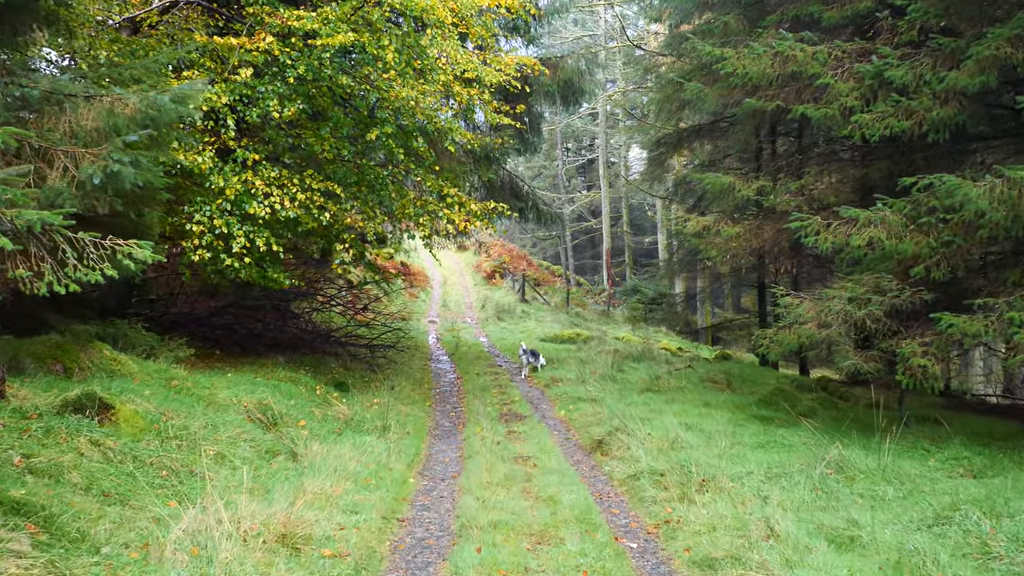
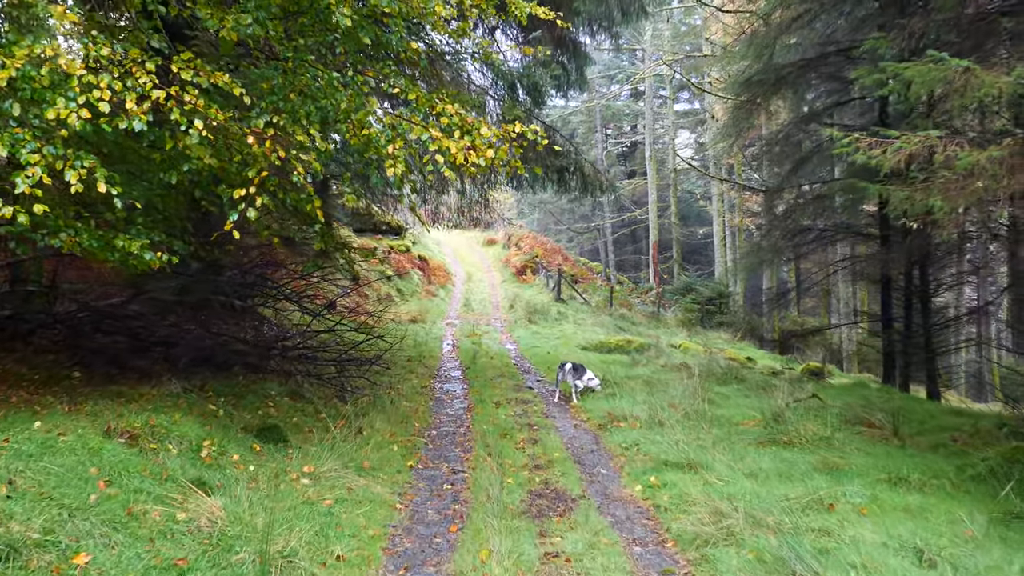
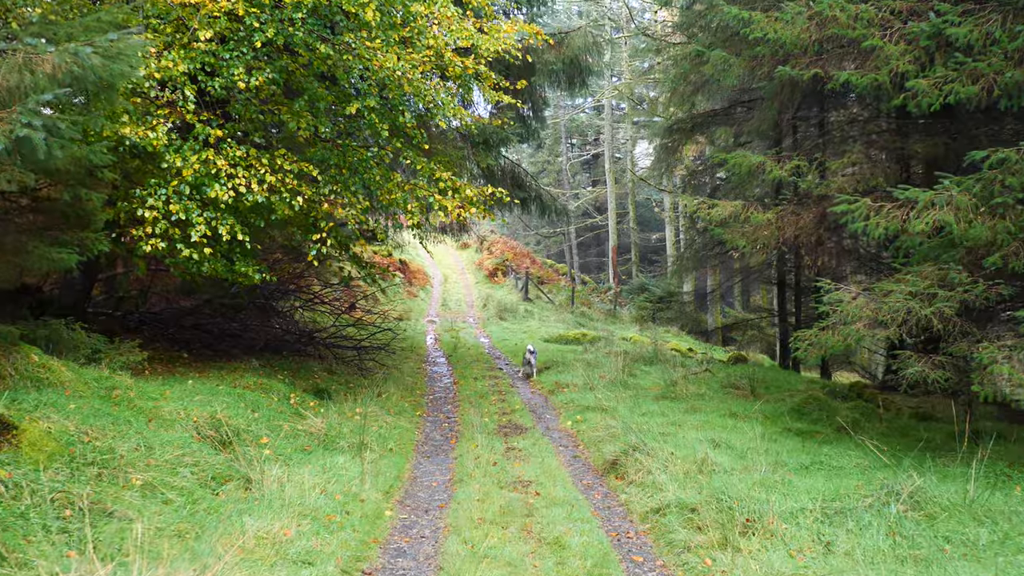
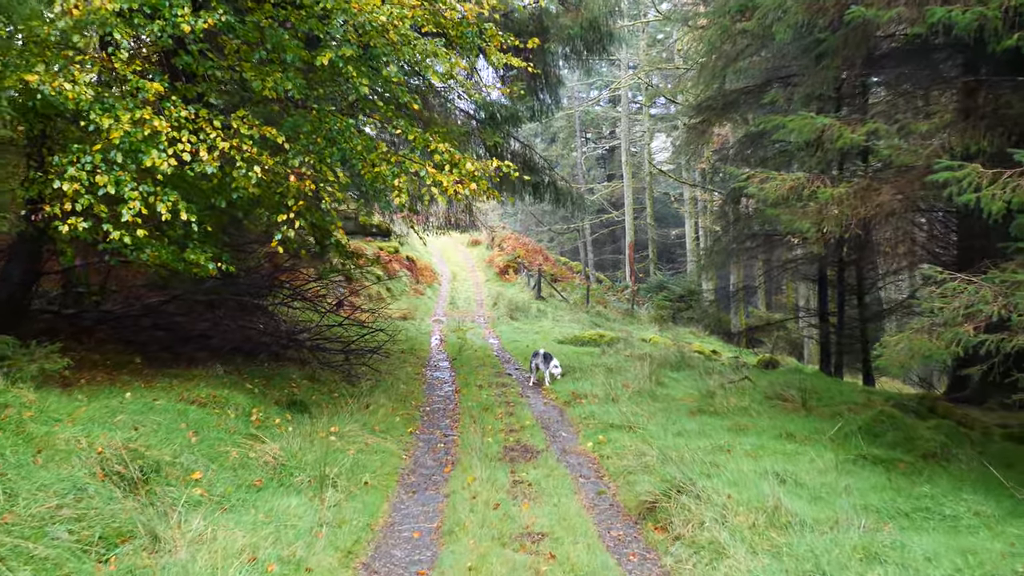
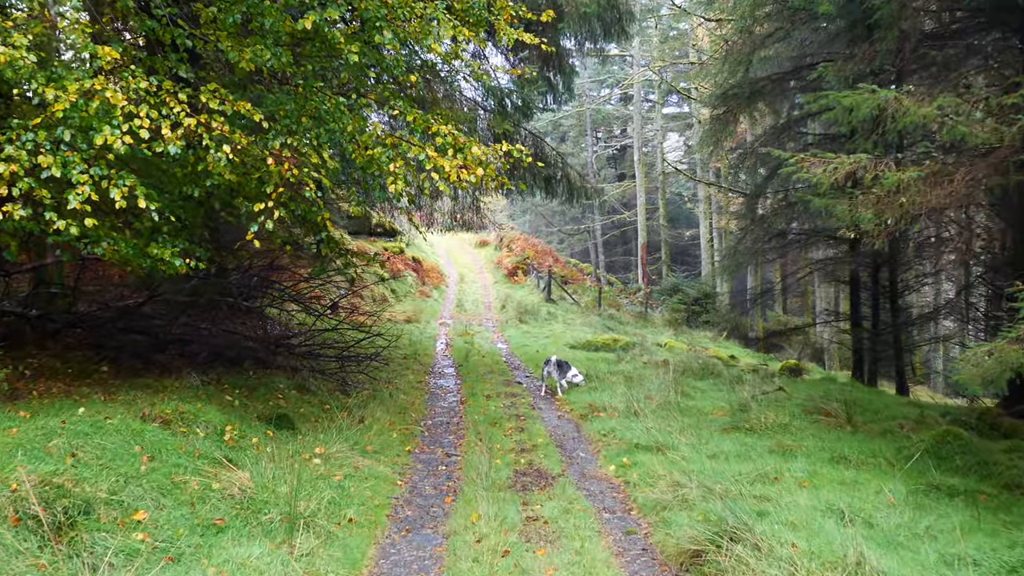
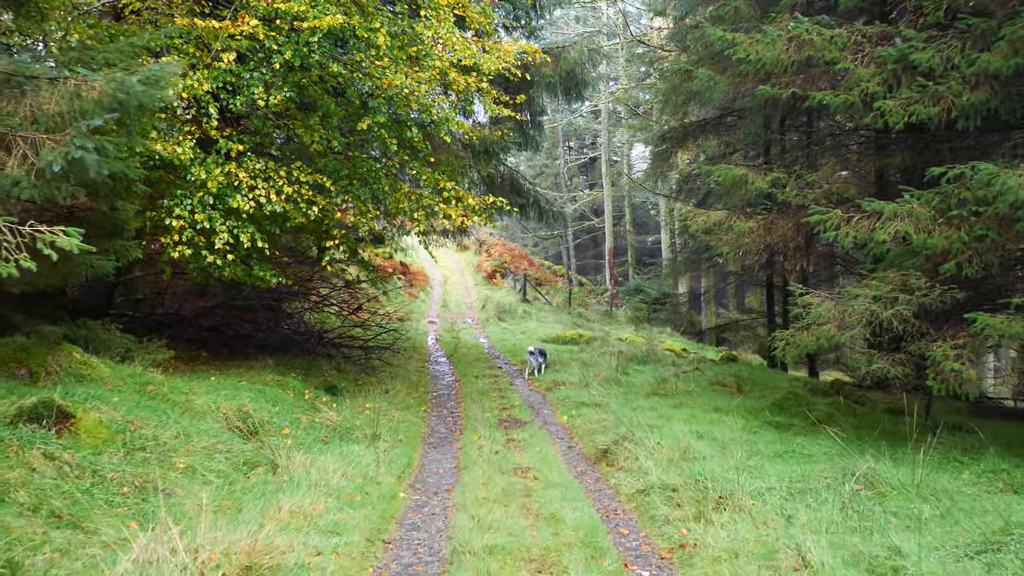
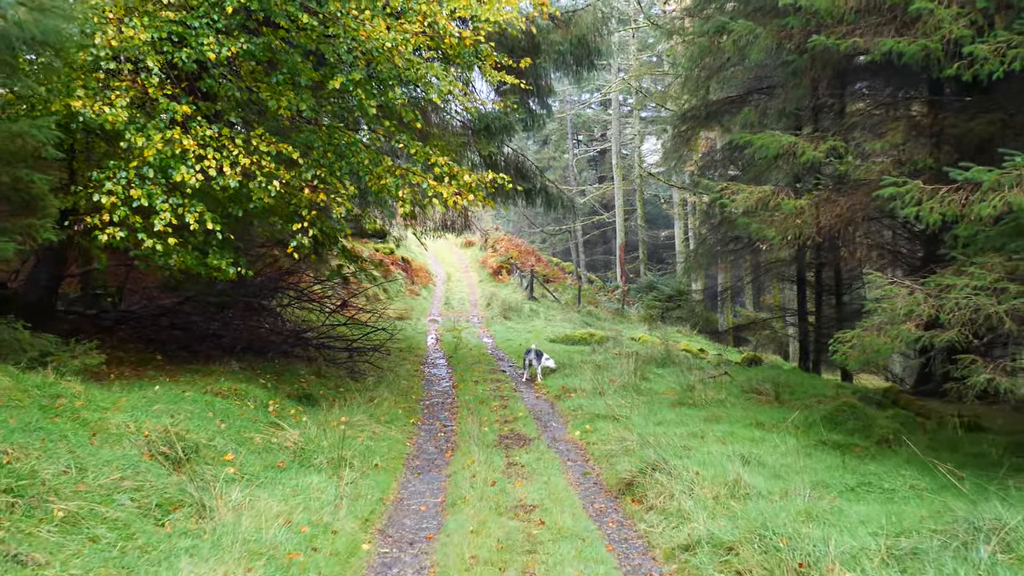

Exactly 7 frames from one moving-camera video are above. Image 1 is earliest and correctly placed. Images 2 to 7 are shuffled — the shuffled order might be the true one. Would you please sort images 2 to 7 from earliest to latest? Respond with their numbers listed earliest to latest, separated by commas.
6, 3, 7, 4, 5, 2
